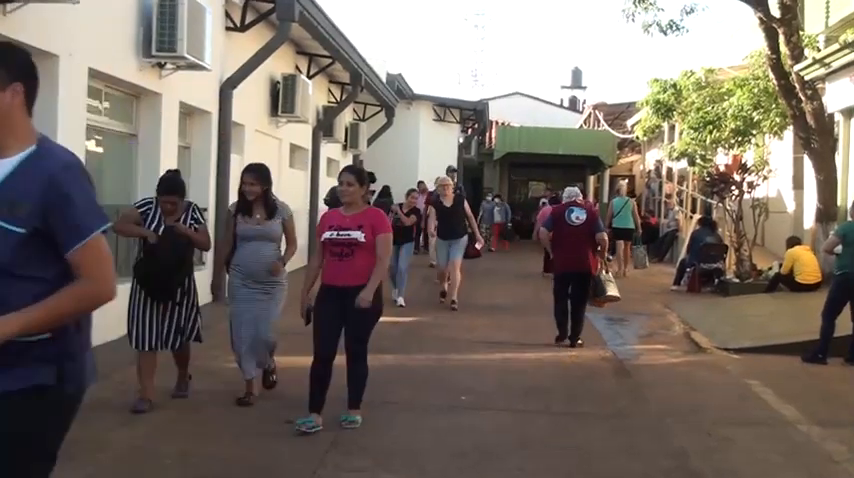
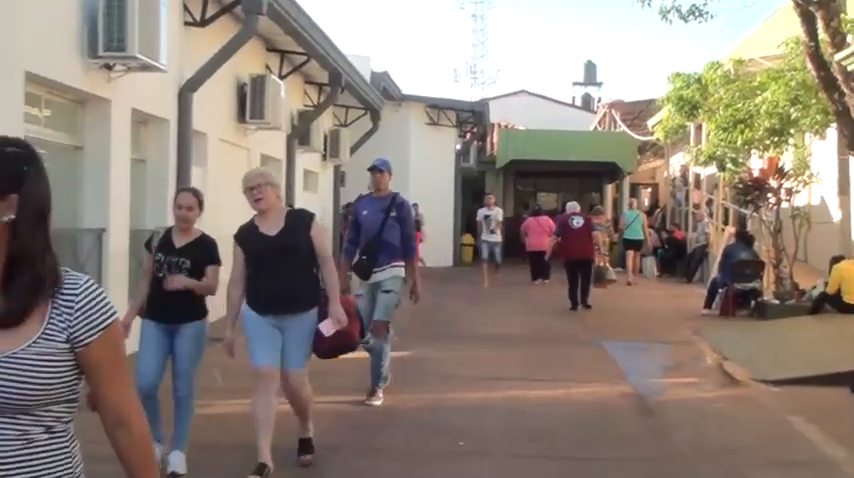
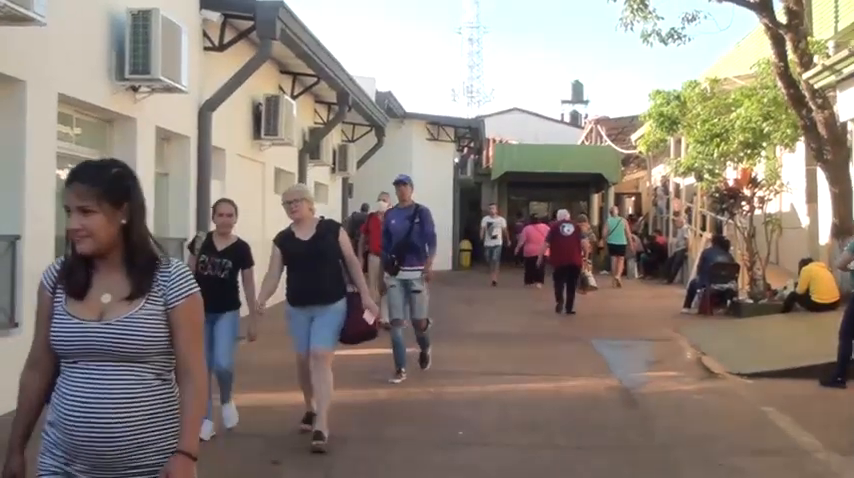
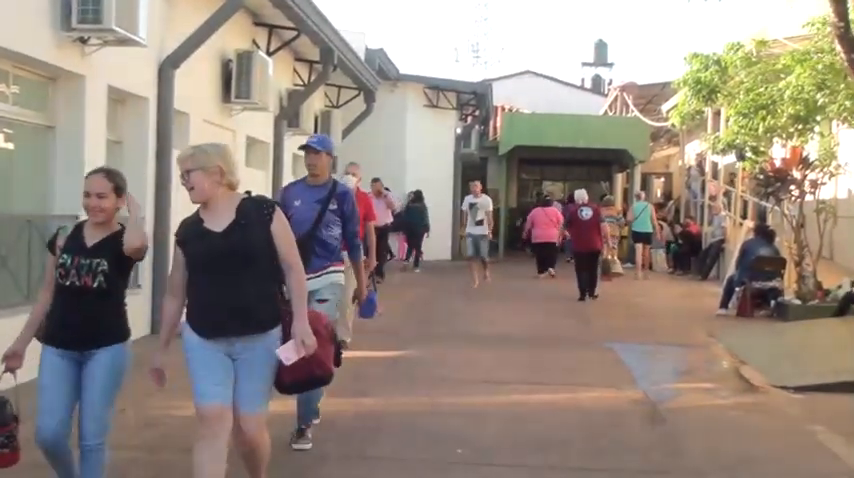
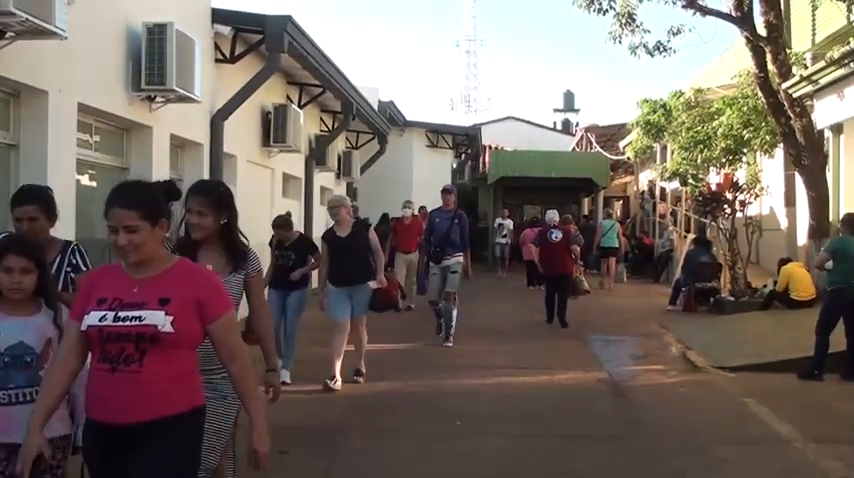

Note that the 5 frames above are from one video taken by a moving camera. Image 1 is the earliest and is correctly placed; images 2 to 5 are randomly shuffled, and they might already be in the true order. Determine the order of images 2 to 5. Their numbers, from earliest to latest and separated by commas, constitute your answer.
5, 3, 2, 4
